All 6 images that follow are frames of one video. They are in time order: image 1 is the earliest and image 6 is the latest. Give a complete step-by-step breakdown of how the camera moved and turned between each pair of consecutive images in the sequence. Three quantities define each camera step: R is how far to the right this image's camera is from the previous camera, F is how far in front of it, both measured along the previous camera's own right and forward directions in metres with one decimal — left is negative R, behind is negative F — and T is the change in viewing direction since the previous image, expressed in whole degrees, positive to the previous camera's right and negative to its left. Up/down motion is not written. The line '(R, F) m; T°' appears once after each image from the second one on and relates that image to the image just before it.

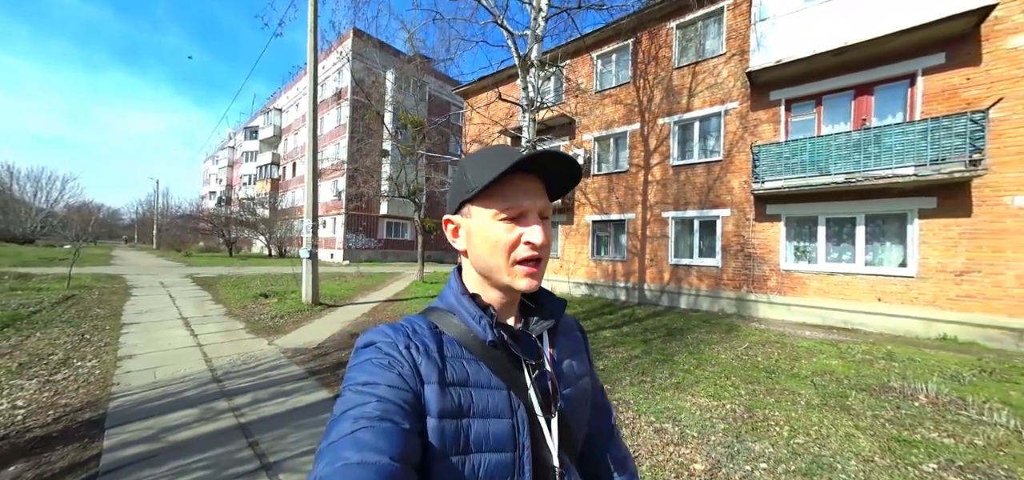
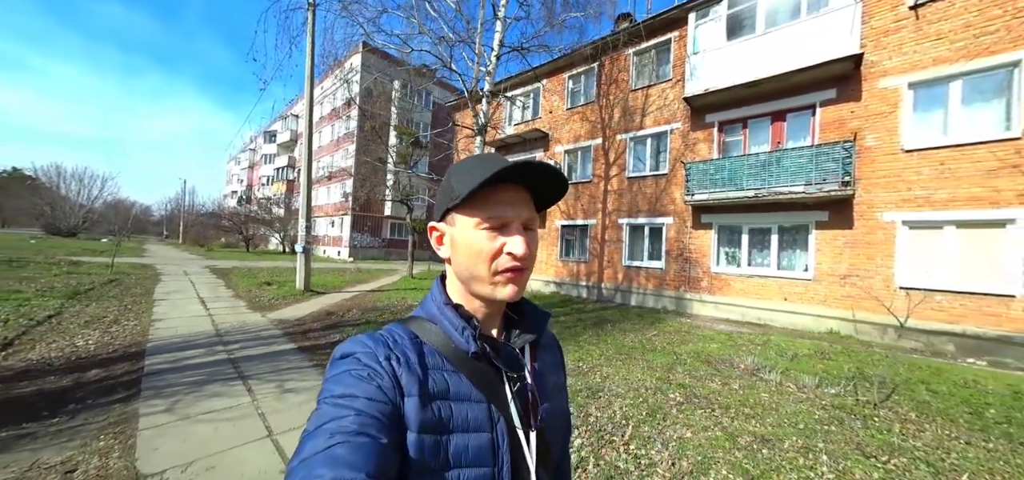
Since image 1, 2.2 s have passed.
(+1.7, -1.7) m; -2°
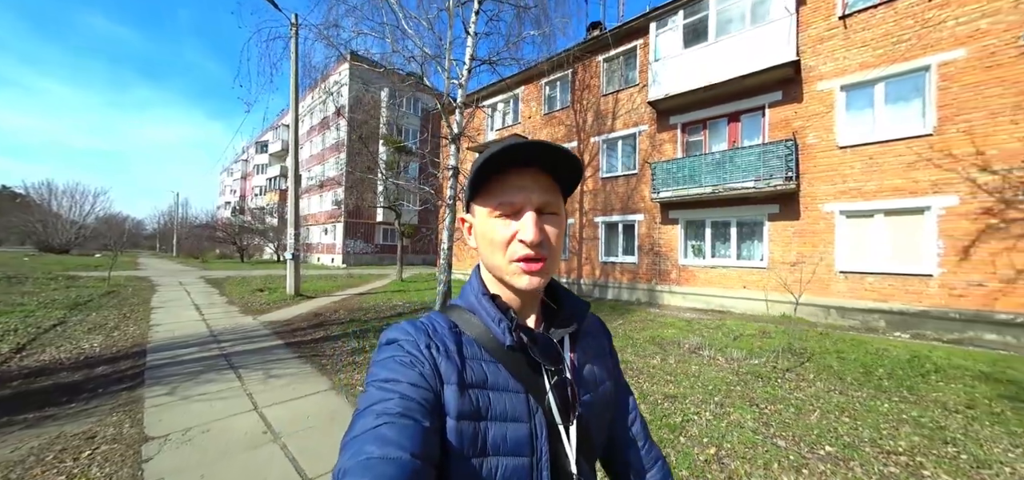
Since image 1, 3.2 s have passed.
(+0.6, -0.7) m; 0°
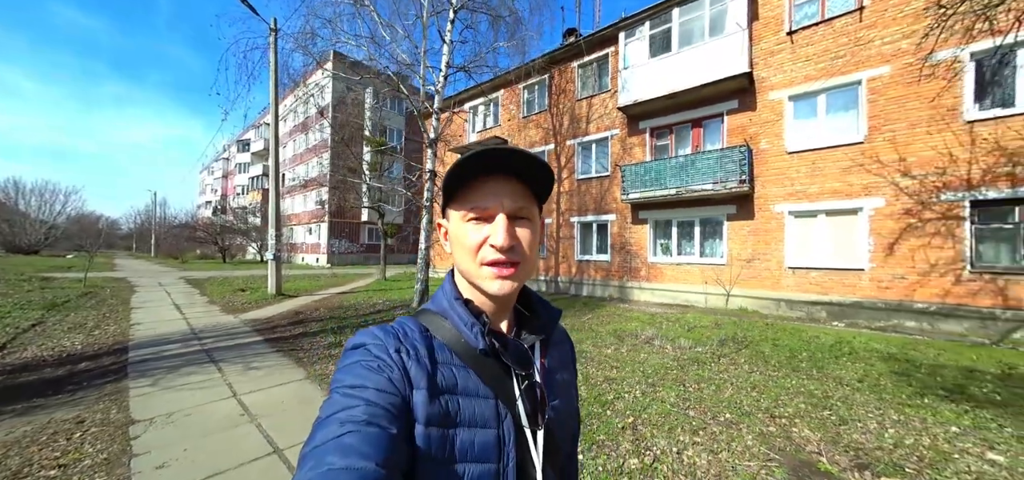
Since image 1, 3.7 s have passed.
(+0.4, -0.5) m; +2°
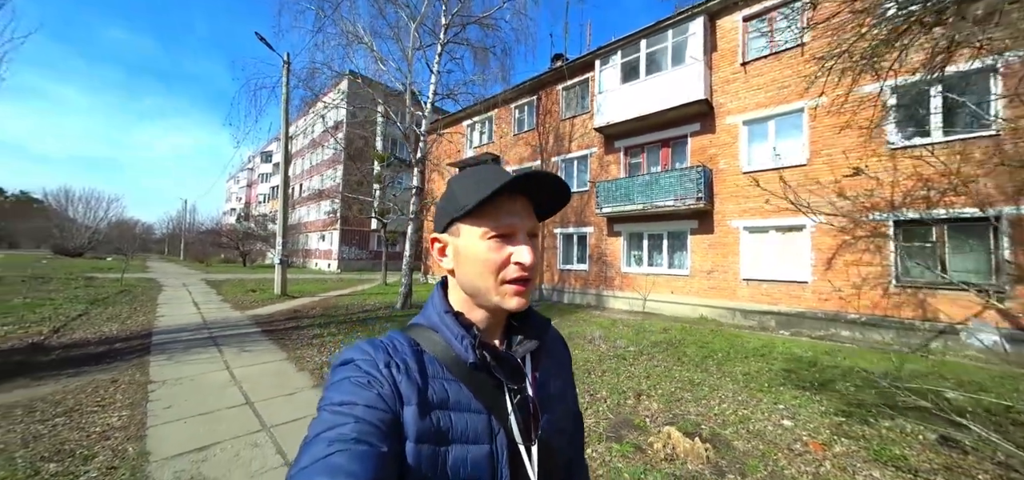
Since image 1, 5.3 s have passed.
(+1.3, -1.0) m; -2°
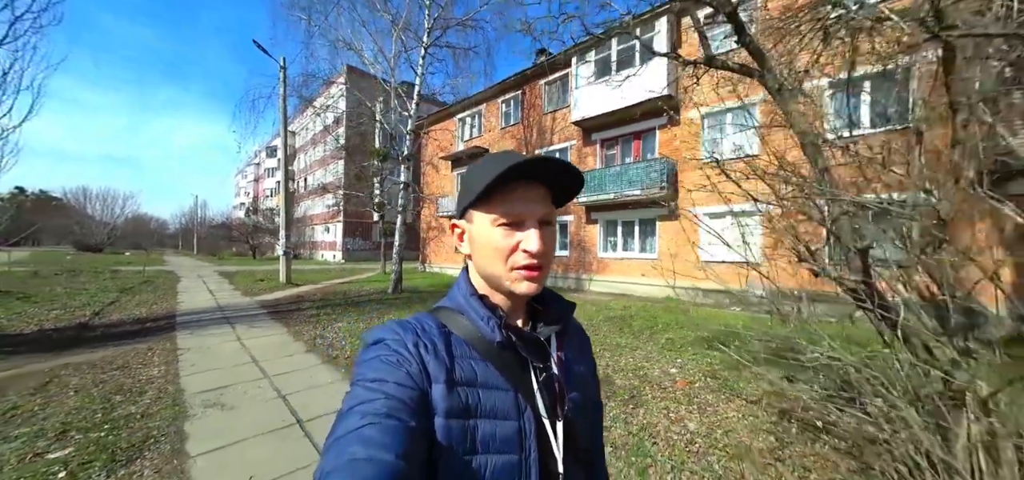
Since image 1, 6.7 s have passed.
(+0.9, -1.1) m; -1°
